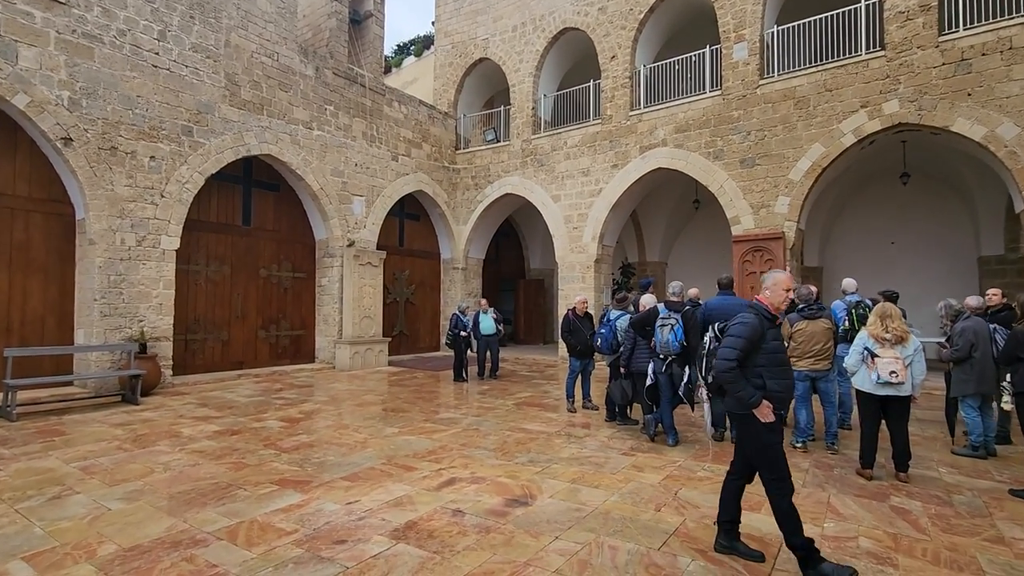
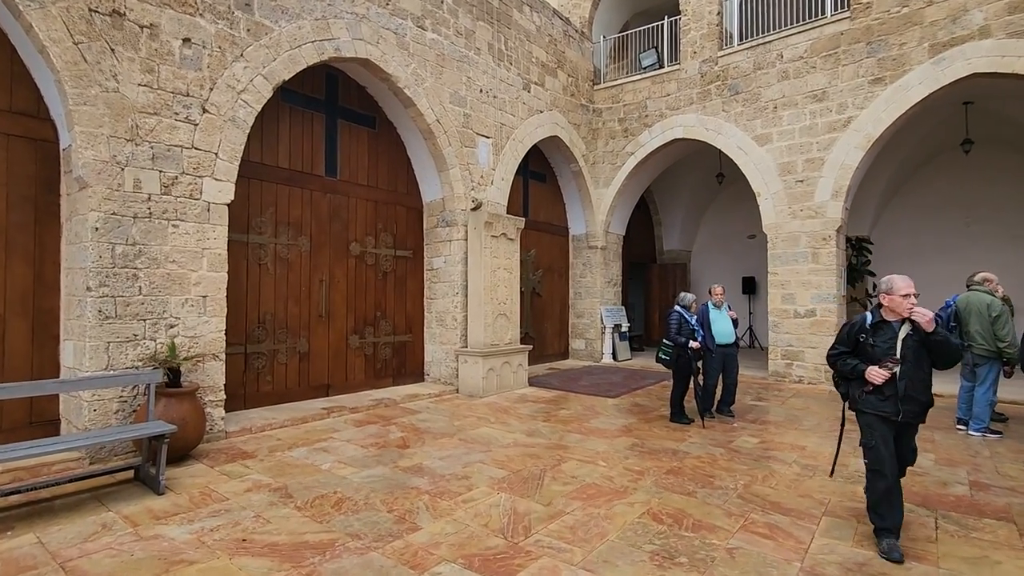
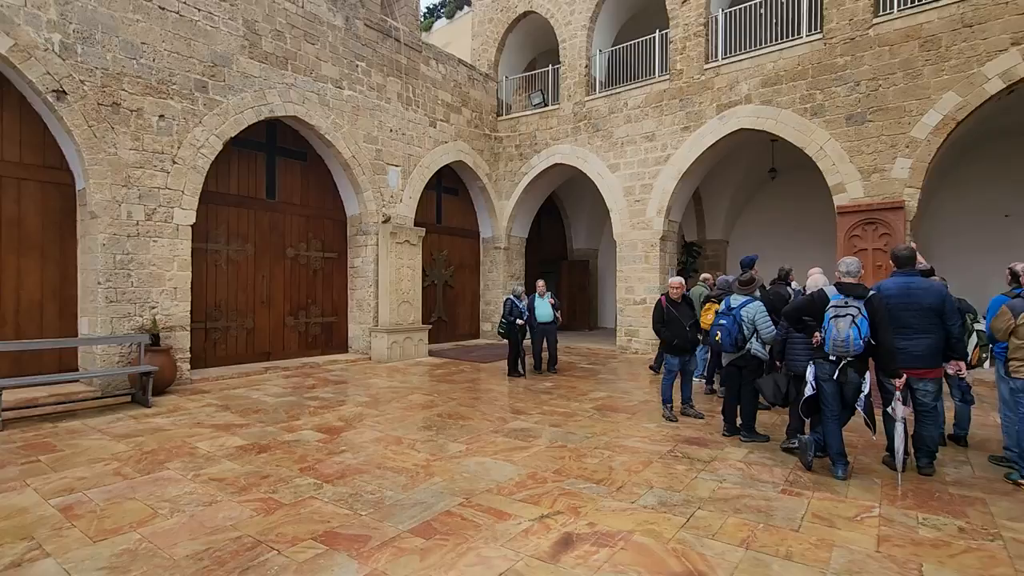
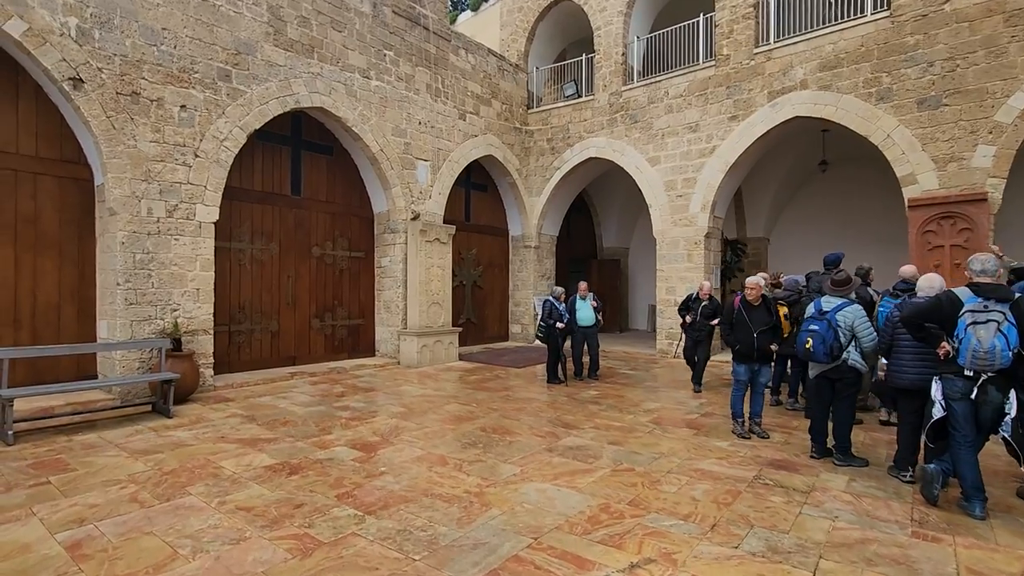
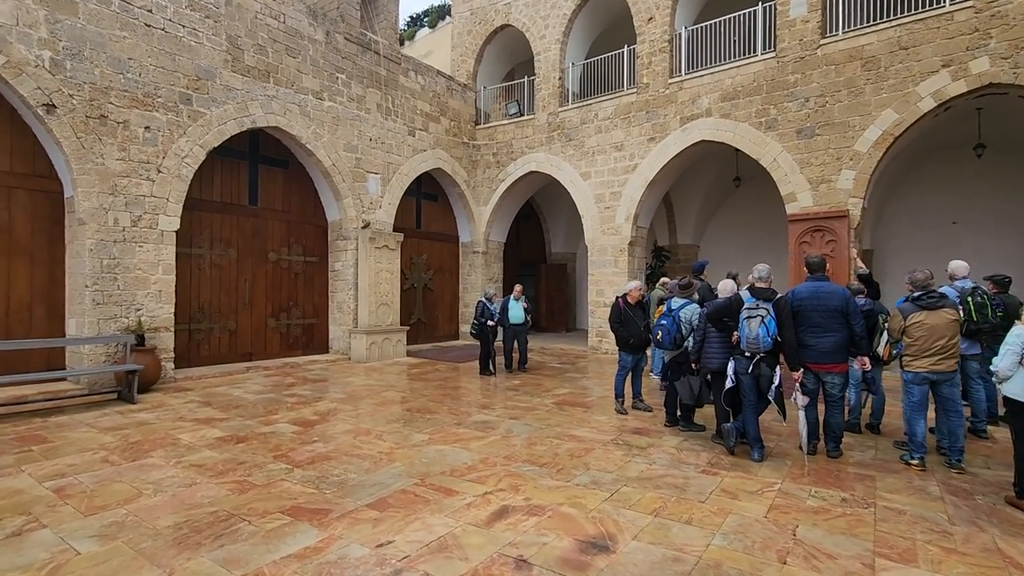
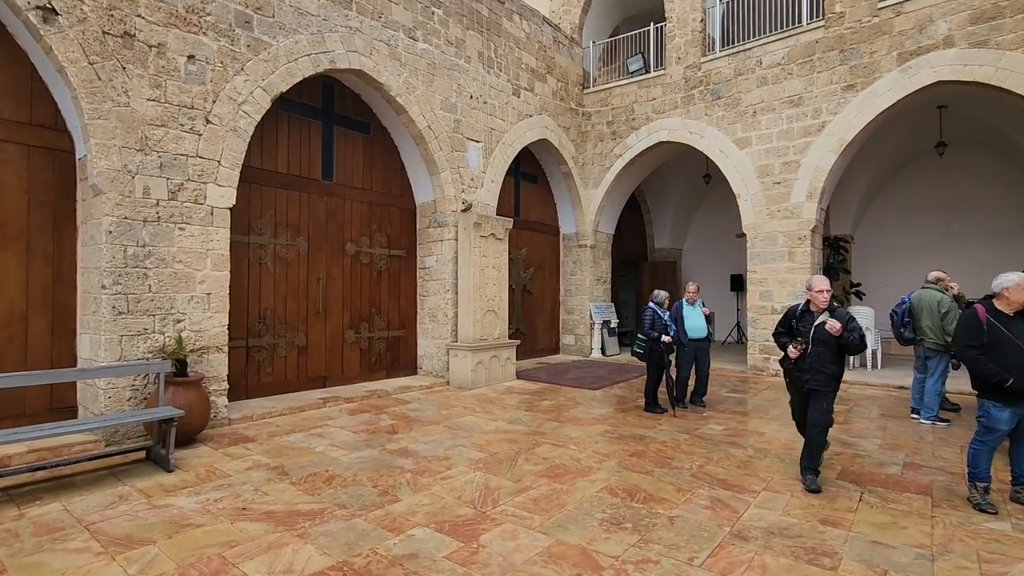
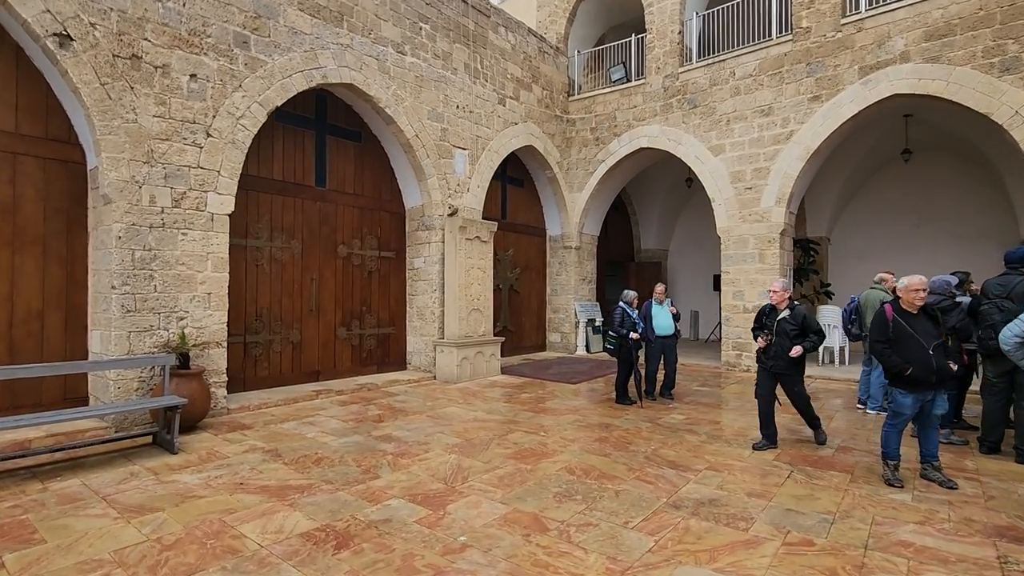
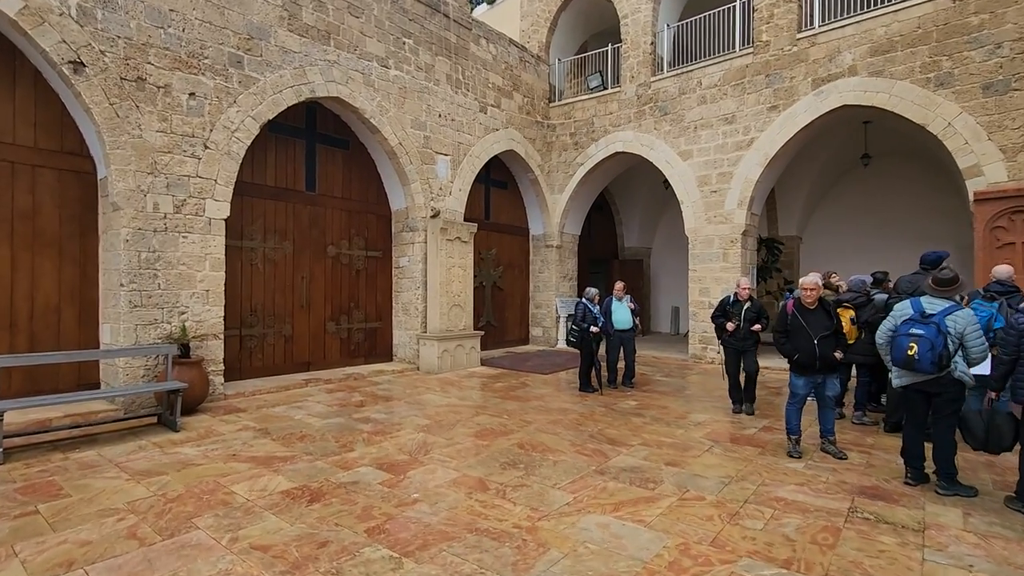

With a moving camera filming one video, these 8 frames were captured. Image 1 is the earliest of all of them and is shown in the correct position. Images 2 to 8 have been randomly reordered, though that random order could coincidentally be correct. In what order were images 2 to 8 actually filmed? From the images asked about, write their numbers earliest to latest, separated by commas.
5, 3, 4, 8, 7, 6, 2
